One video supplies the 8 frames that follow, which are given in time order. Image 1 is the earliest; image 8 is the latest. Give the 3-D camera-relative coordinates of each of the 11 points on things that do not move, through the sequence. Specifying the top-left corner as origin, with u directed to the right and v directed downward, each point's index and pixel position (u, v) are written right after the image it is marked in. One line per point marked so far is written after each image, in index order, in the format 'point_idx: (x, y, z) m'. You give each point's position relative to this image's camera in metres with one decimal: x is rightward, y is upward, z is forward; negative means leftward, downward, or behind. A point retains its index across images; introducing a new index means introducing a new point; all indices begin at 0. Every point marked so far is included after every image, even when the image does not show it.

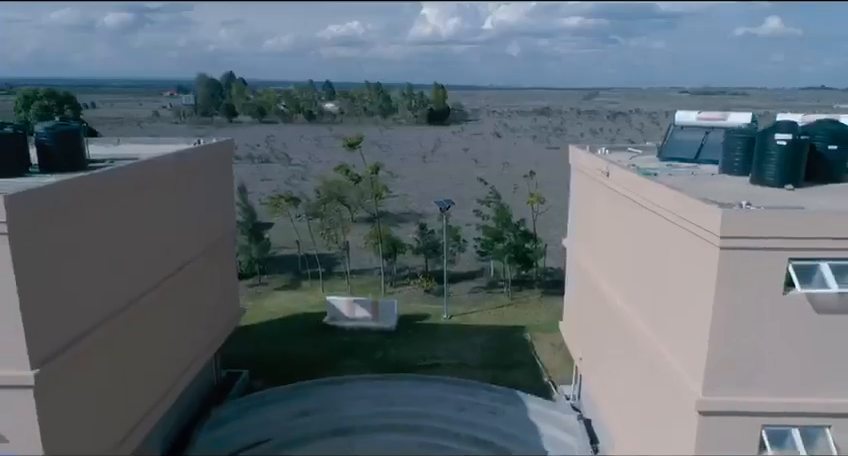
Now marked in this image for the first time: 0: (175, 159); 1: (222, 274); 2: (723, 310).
0: (-6.5, +1.8, +15.2) m
1: (-6.5, -1.5, +18.9) m
2: (+4.5, -1.2, +8.8) m
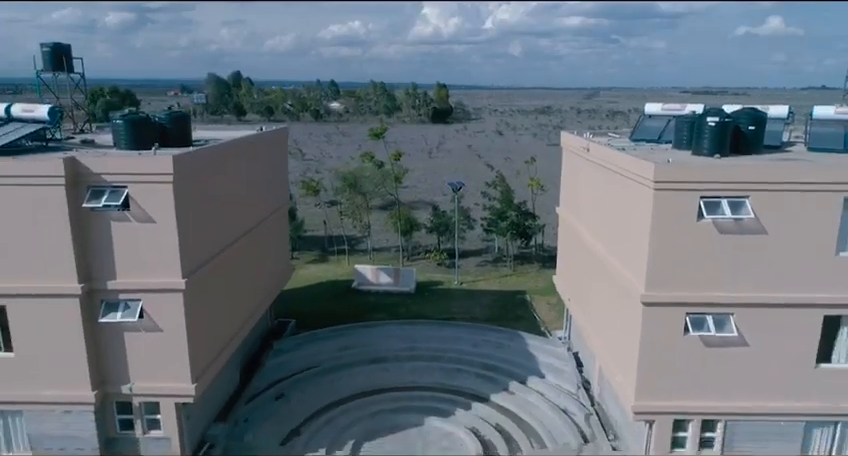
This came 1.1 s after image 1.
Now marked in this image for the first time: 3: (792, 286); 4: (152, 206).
0: (-5.7, +2.9, +19.6) m
1: (-5.8, -0.3, +23.3) m
2: (+5.2, 0.0, +13.2) m
3: (+8.5, -1.3, +13.5) m
4: (-6.4, +0.5, +13.9) m
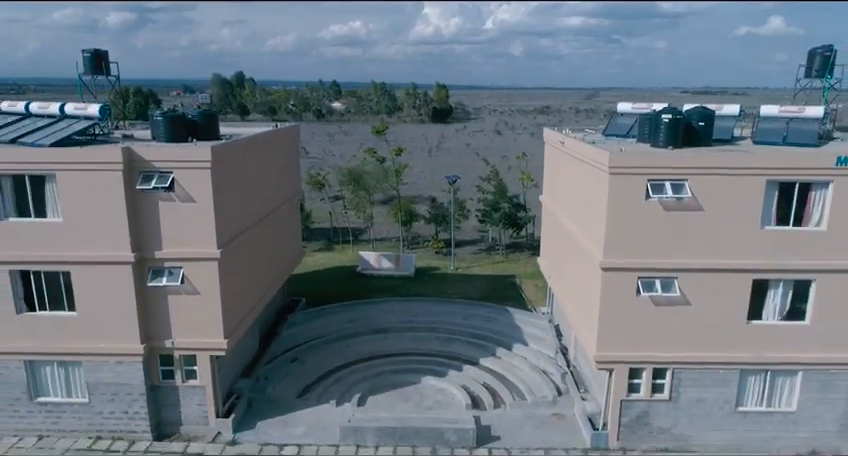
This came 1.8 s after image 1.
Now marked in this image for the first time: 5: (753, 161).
0: (-5.9, +3.6, +22.3) m
1: (-5.9, +0.3, +26.1) m
2: (+5.1, +0.6, +16.0) m
3: (+8.4, -0.7, +16.3) m
4: (-6.6, +1.2, +16.7) m
5: (+8.7, +1.8, +15.5) m
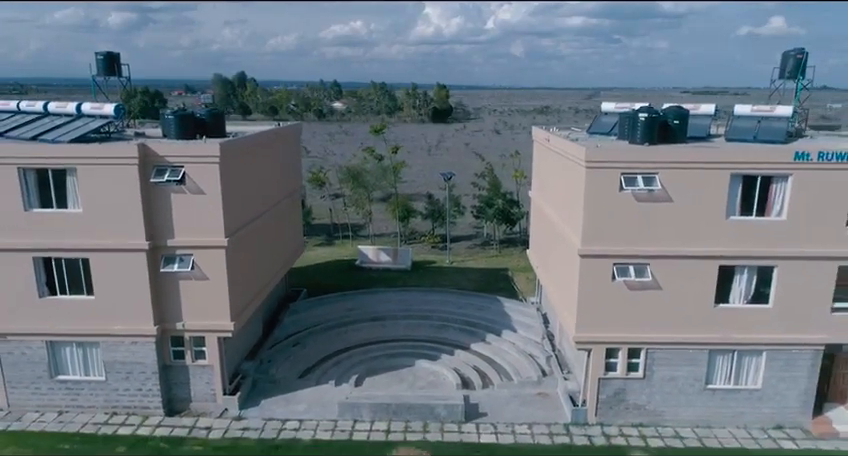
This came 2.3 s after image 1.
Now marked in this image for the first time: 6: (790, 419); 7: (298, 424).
0: (-6.1, +3.9, +23.7) m
1: (-6.1, +0.6, +27.5) m
2: (+4.9, +0.9, +17.3) m
3: (+8.1, -0.4, +17.6) m
4: (-6.8, +1.5, +18.1) m
5: (+8.5, +2.1, +16.9) m
6: (+11.8, -6.2, +18.9) m
7: (-4.1, -6.4, +19.1) m
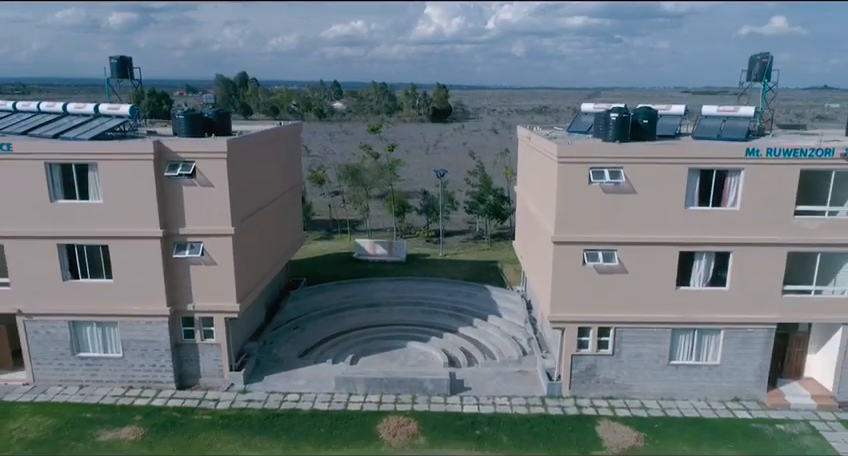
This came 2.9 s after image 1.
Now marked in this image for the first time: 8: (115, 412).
0: (-6.5, +4.2, +25.6) m
1: (-6.5, +0.9, +29.3) m
2: (+4.5, +1.2, +19.2) m
3: (+7.7, -0.1, +19.5) m
4: (-7.2, +1.8, +19.9) m
5: (+8.1, +2.4, +18.7) m
6: (+11.4, -5.8, +20.8) m
7: (-4.5, -6.0, +21.0) m
8: (-10.4, -6.2, +19.9) m
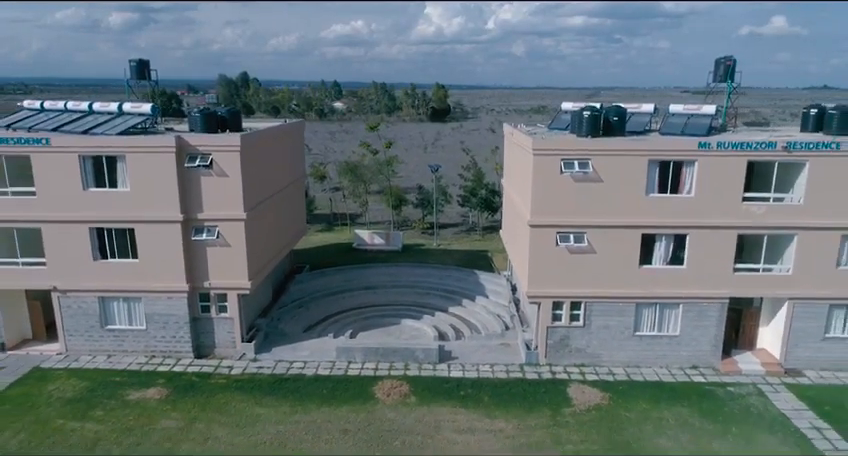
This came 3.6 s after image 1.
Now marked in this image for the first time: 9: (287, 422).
0: (-6.8, +4.8, +28.1) m
1: (-6.8, +1.5, +31.8) m
2: (+4.1, +1.8, +21.7) m
3: (+7.4, +0.5, +22.0) m
4: (-7.5, +2.4, +22.4) m
5: (+7.7, +3.0, +21.2) m
6: (+11.1, -5.2, +23.3) m
7: (-4.9, -5.4, +23.5) m
8: (-10.8, -5.7, +22.4) m
9: (-4.6, -6.5, +19.8) m
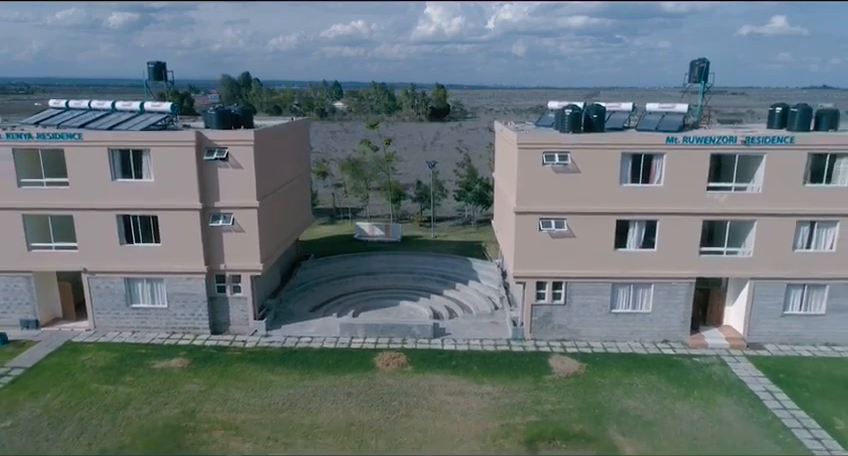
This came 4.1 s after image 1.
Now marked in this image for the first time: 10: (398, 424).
0: (-7.0, +5.3, +30.4) m
1: (-7.0, +2.1, +34.2) m
2: (+3.9, +2.3, +24.0) m
3: (+7.2, +1.1, +24.3) m
4: (-7.7, +2.9, +24.8) m
5: (+7.6, +3.6, +23.6) m
6: (+10.9, -4.7, +25.6) m
7: (-5.0, -4.9, +25.8) m
8: (-11.0, -5.1, +24.7) m
9: (-4.8, -6.0, +22.2) m
10: (-0.9, -6.6, +19.6) m
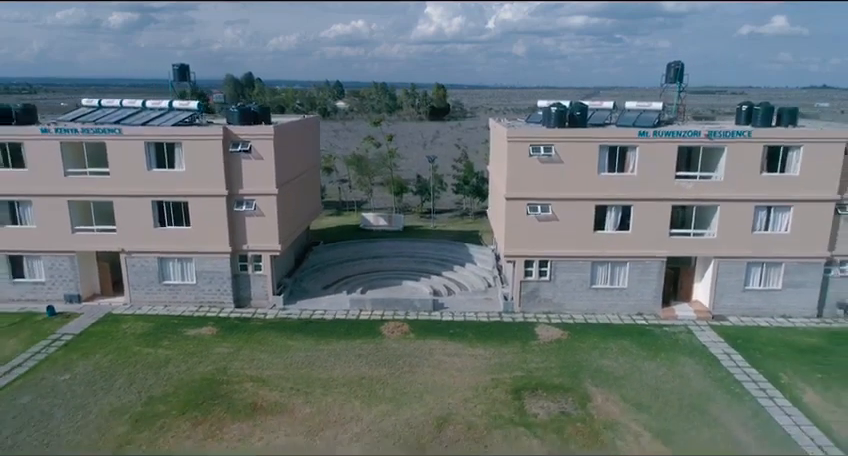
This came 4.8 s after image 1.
0: (-7.0, +6.1, +33.6) m
1: (-7.0, +2.8, +37.3) m
2: (+4.0, +3.1, +27.2) m
3: (+7.2, +1.8, +27.5) m
4: (-7.7, +3.7, +27.9) m
5: (+7.6, +4.3, +26.7) m
6: (+10.9, -3.9, +28.8) m
7: (-5.0, -4.1, +29.0) m
8: (-10.9, -4.4, +27.9) m
9: (-4.8, -5.2, +25.3) m
10: (-0.8, -5.8, +22.8) m
